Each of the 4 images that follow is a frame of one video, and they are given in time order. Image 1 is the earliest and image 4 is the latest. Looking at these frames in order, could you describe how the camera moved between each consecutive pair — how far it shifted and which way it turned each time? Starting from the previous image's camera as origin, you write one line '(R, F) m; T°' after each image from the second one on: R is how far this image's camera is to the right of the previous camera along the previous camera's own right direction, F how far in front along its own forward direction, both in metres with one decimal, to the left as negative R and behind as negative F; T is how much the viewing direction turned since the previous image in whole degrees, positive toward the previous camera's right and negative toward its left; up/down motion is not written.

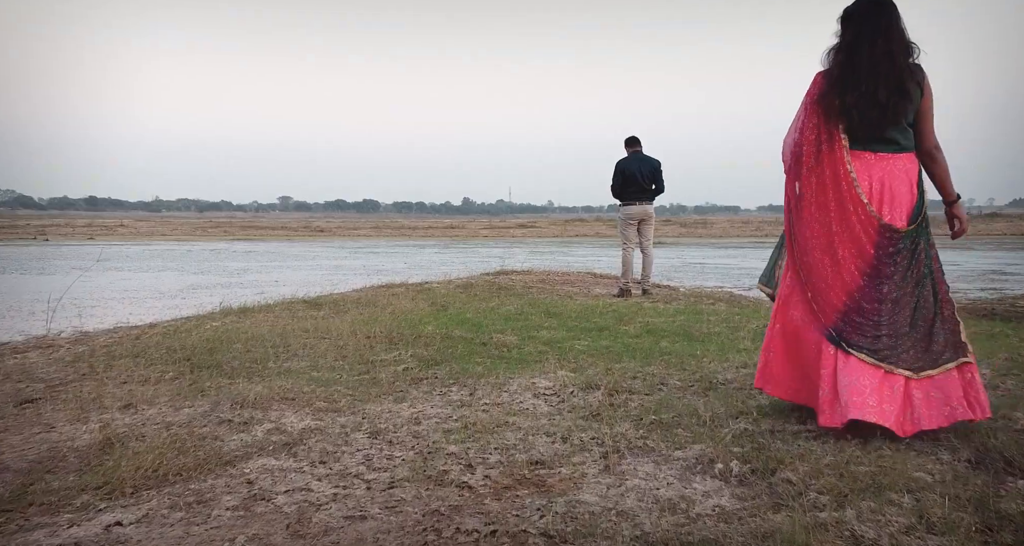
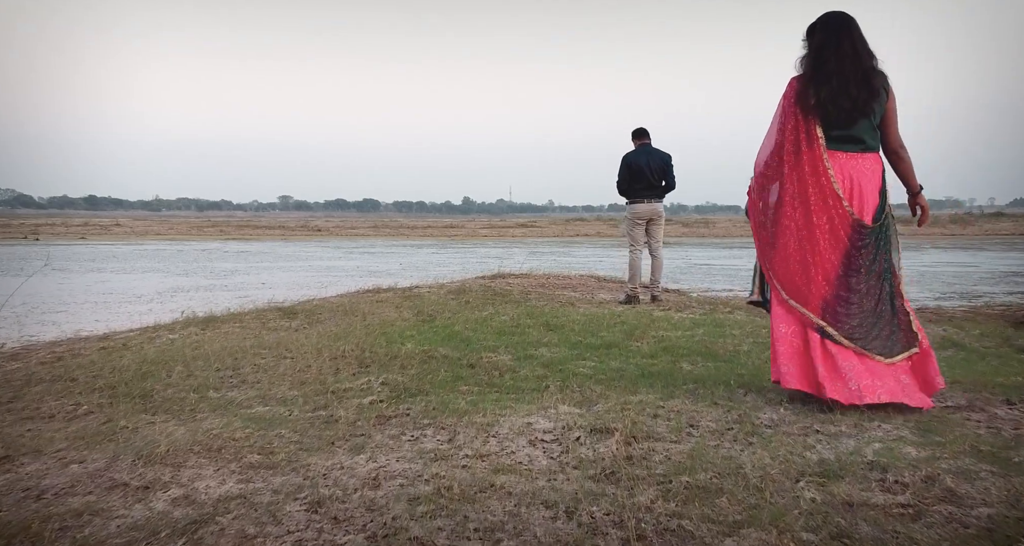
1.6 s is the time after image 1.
(+0.1, +1.0) m; 0°
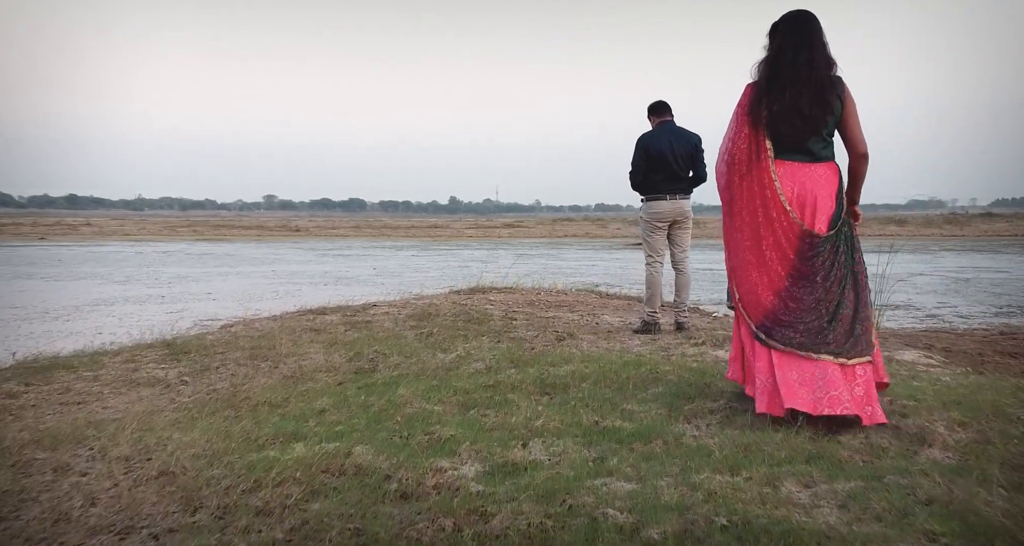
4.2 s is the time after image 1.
(+0.1, +2.6) m; +1°
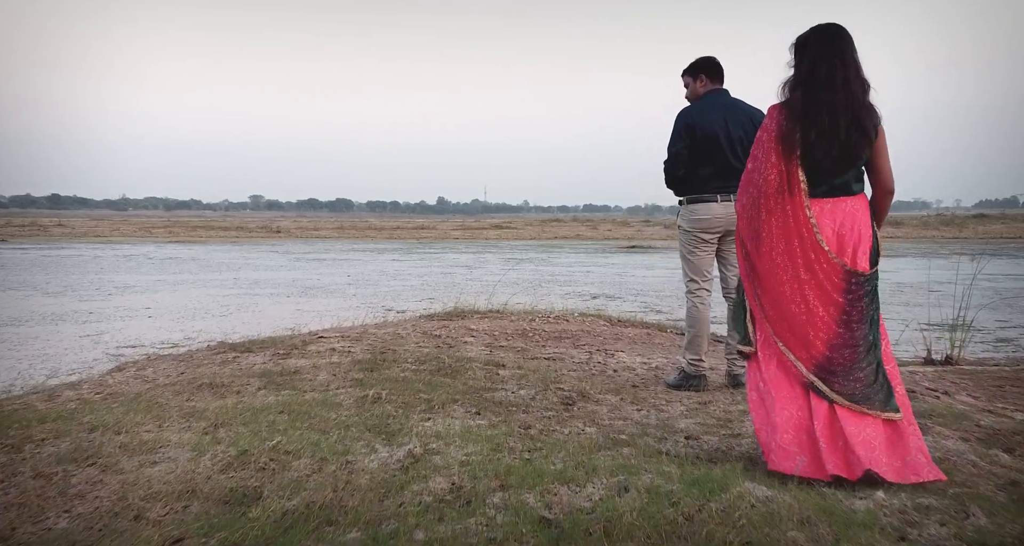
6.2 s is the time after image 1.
(0.0, +2.3) m; +1°
